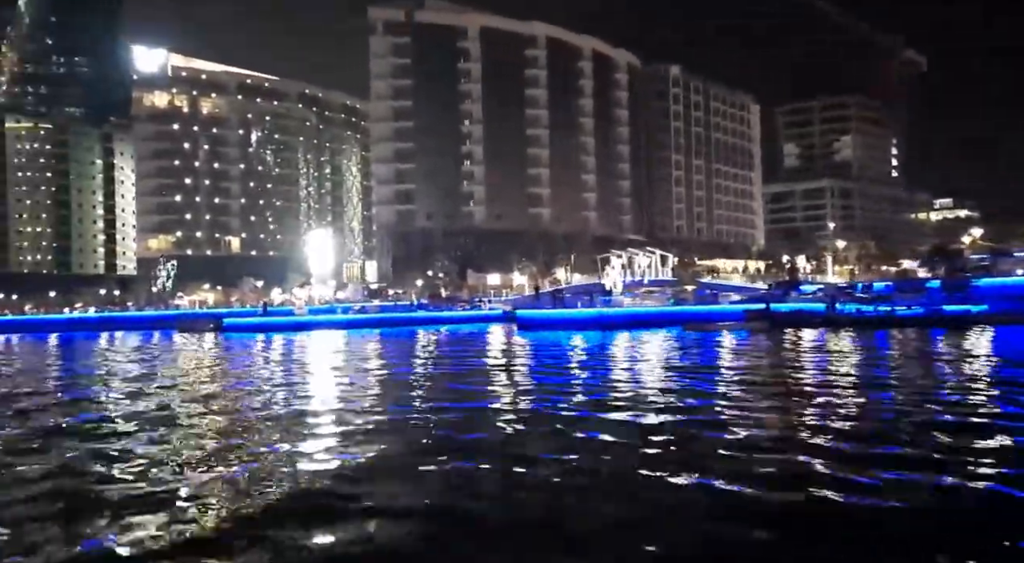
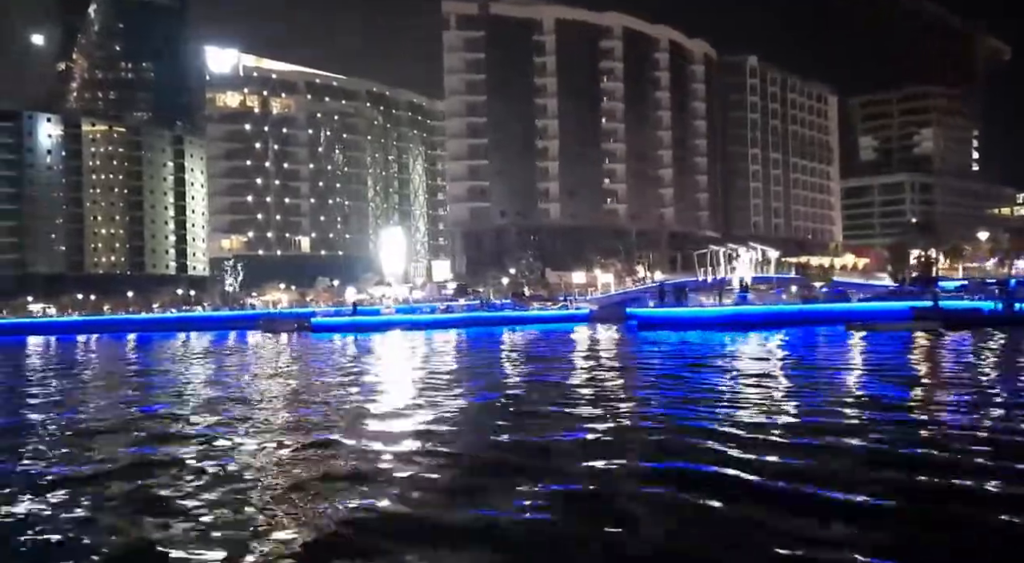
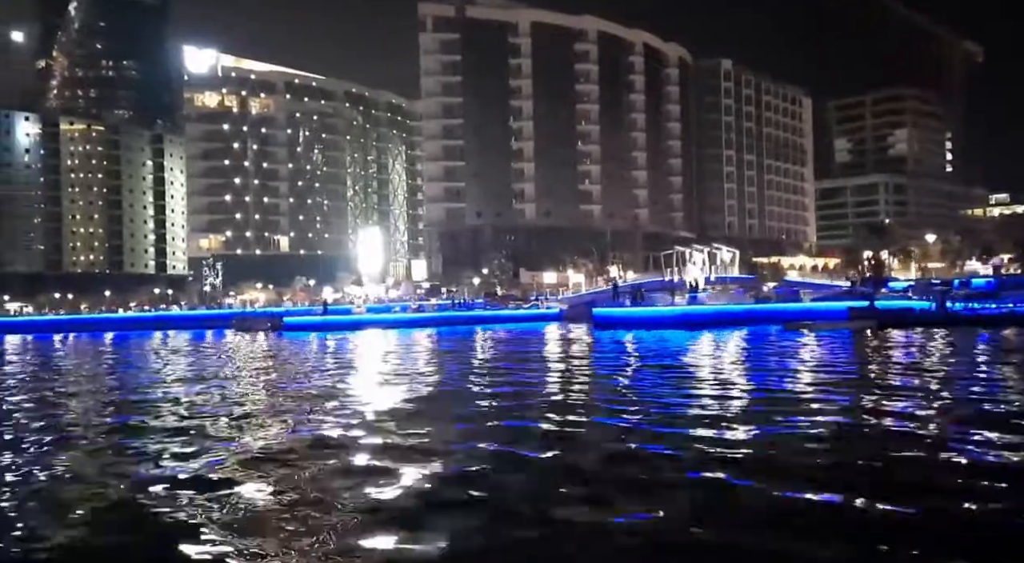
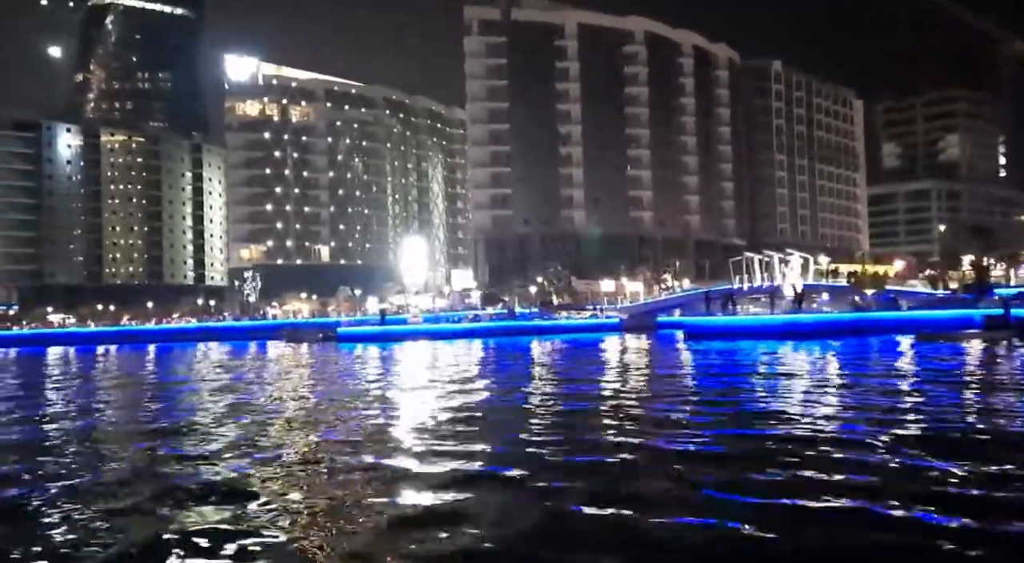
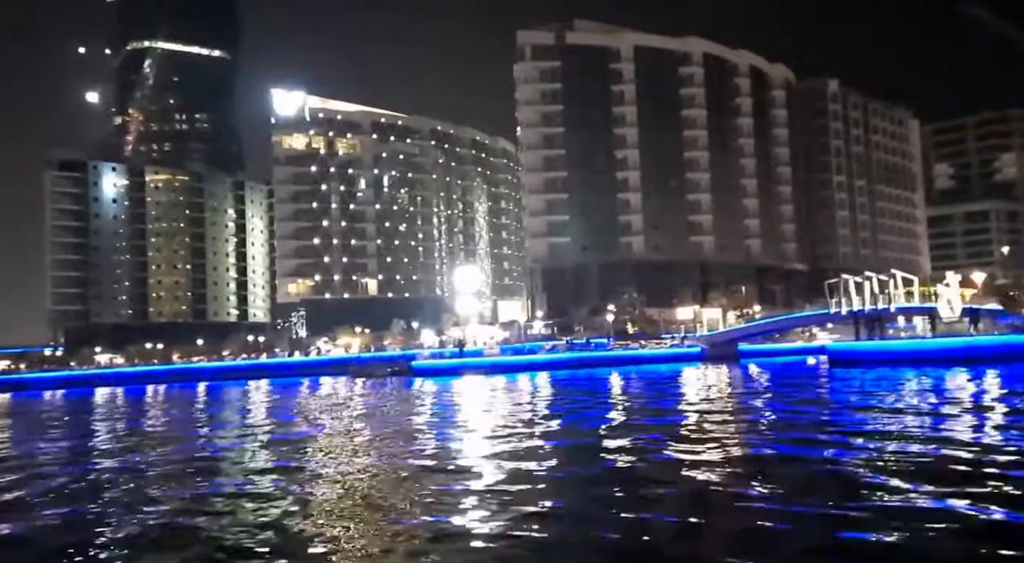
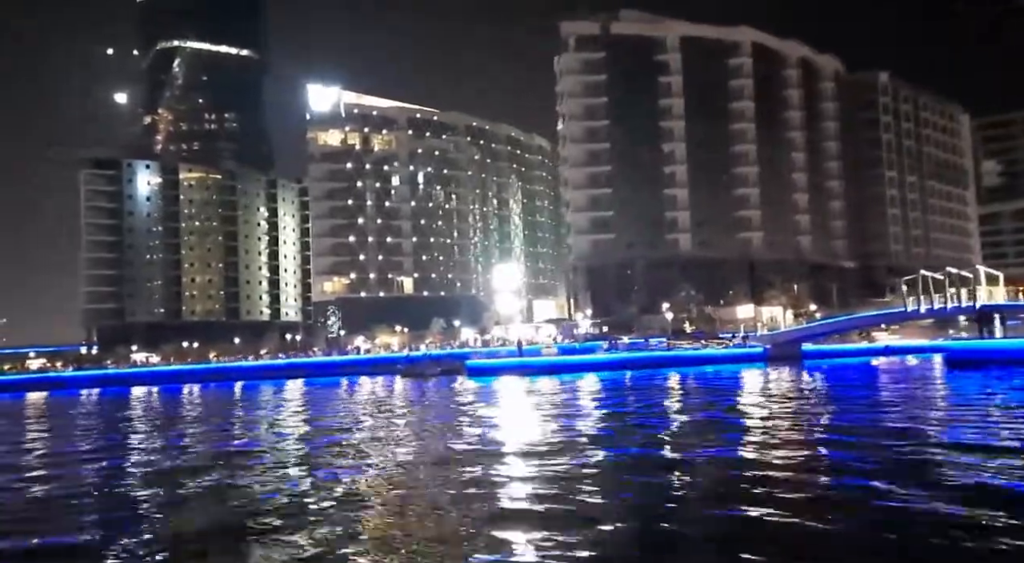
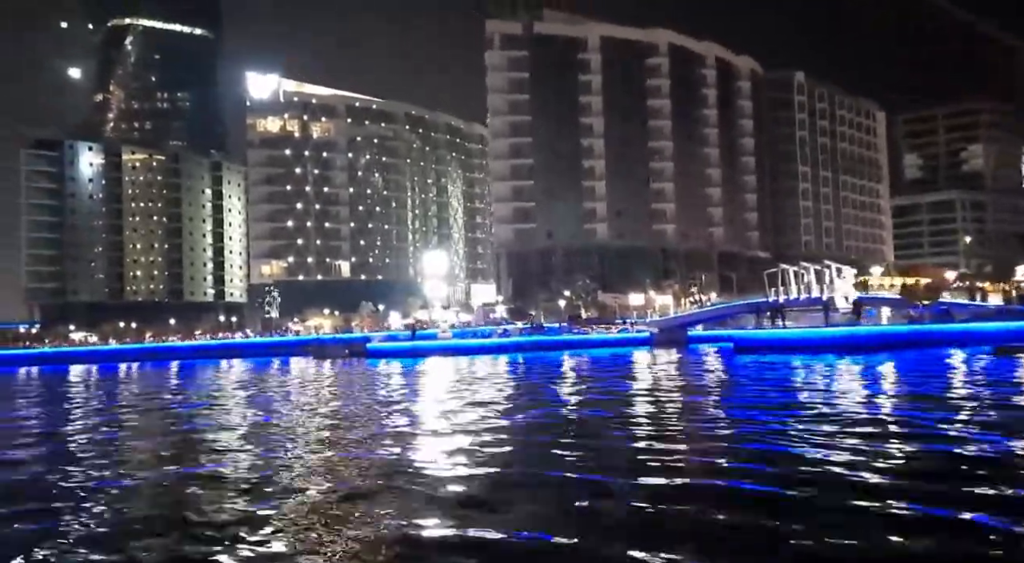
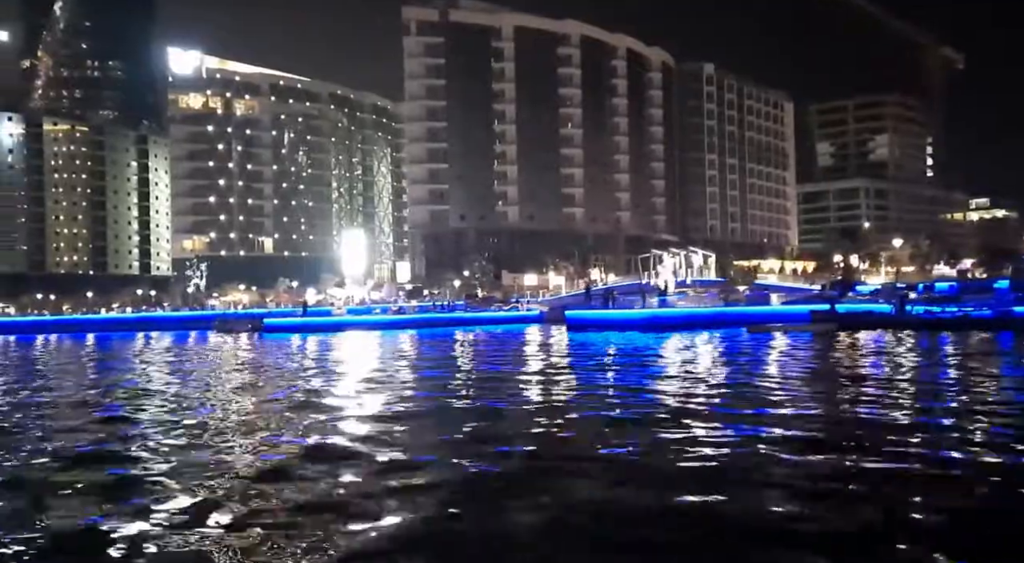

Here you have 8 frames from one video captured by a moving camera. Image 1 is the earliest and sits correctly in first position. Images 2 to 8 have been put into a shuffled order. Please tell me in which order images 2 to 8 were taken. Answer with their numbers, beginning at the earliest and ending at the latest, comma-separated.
8, 3, 2, 4, 7, 5, 6
